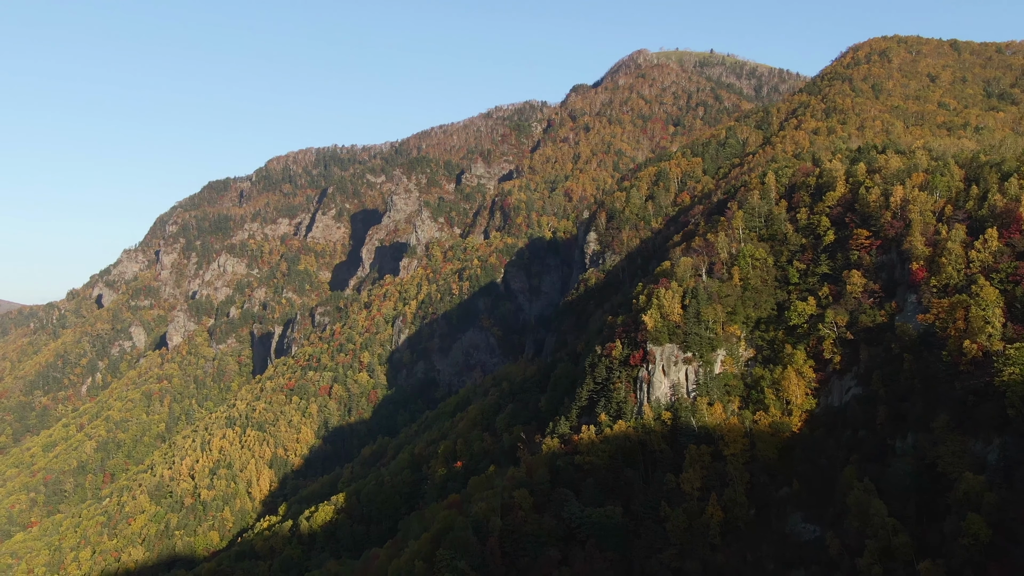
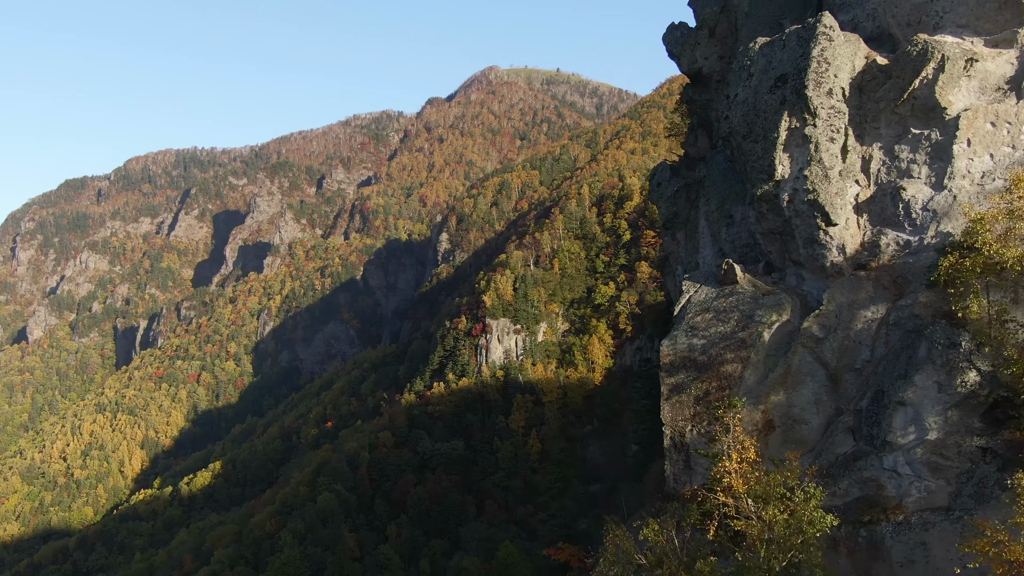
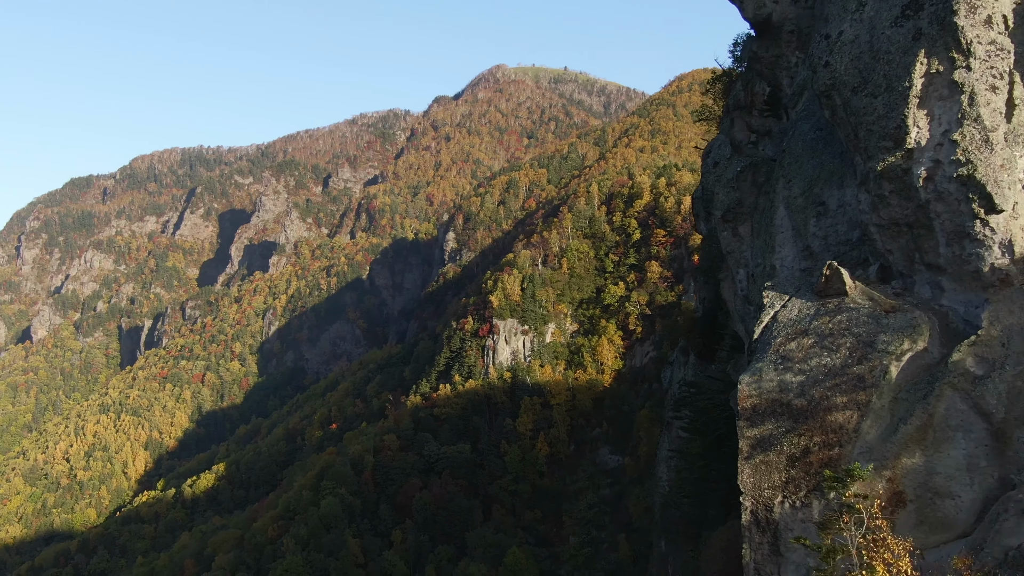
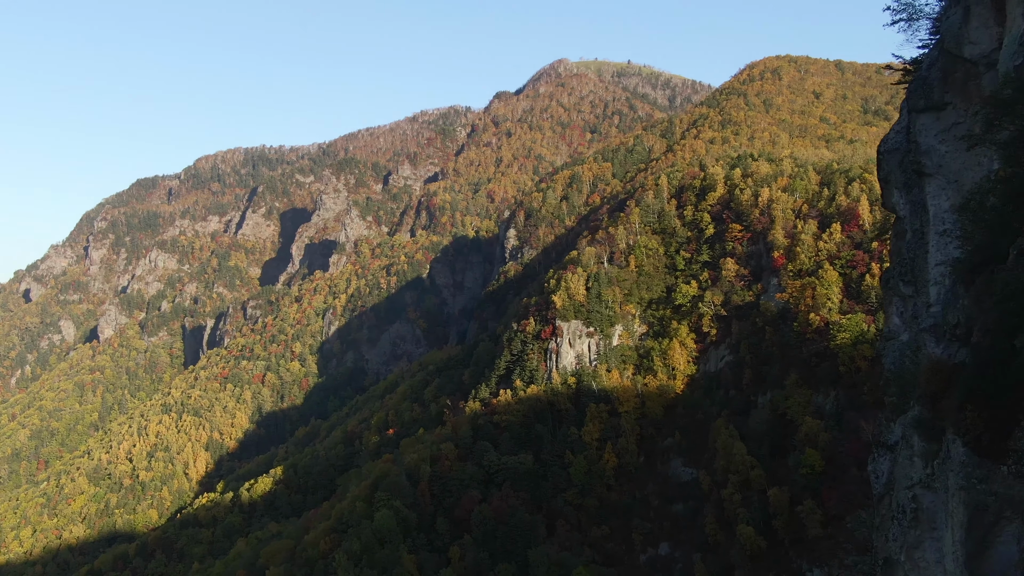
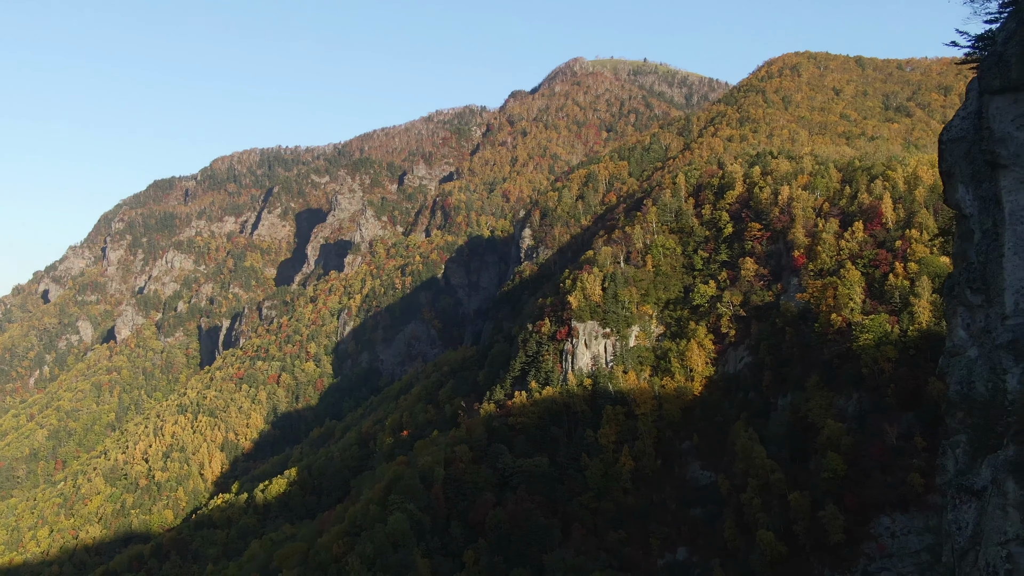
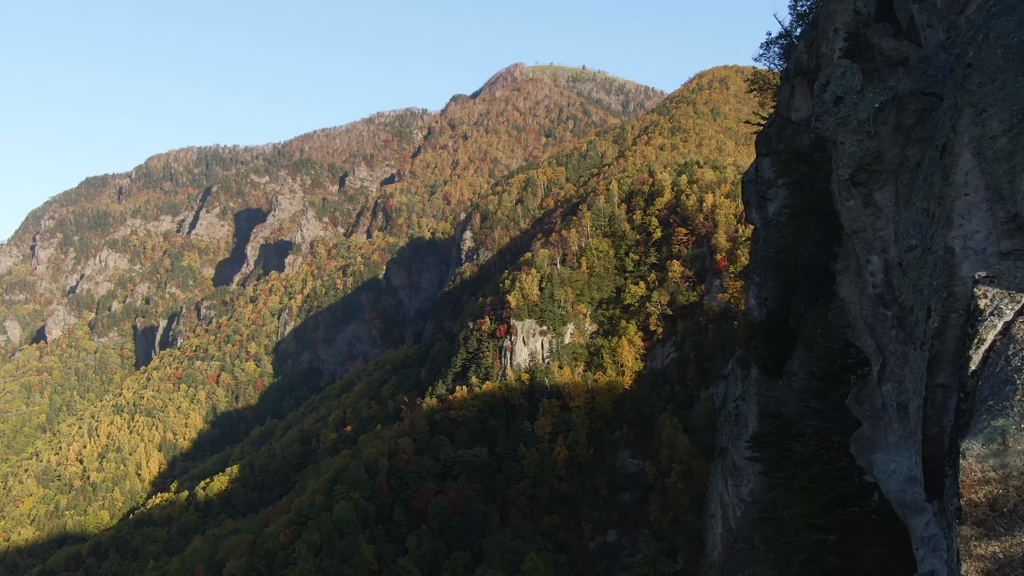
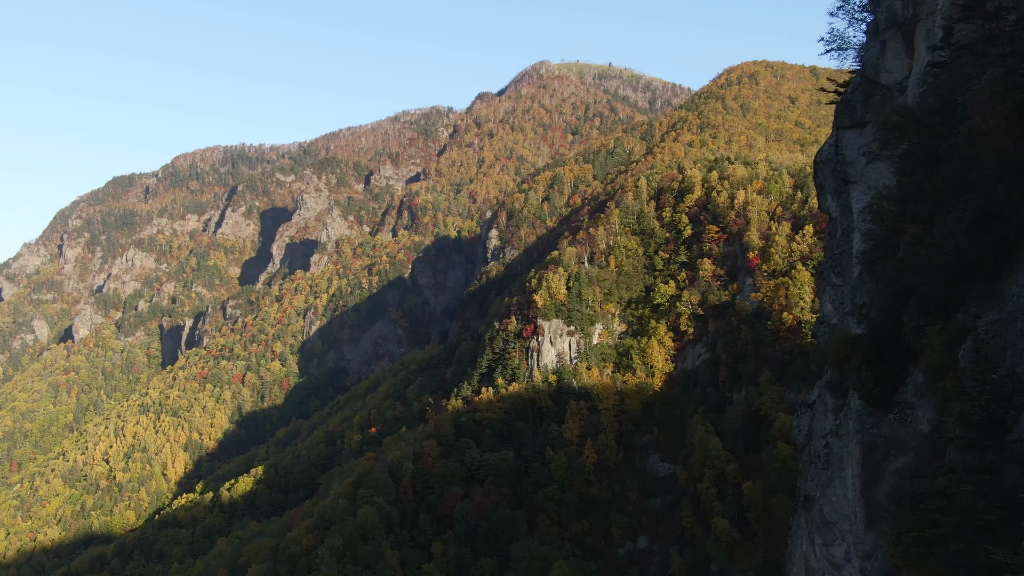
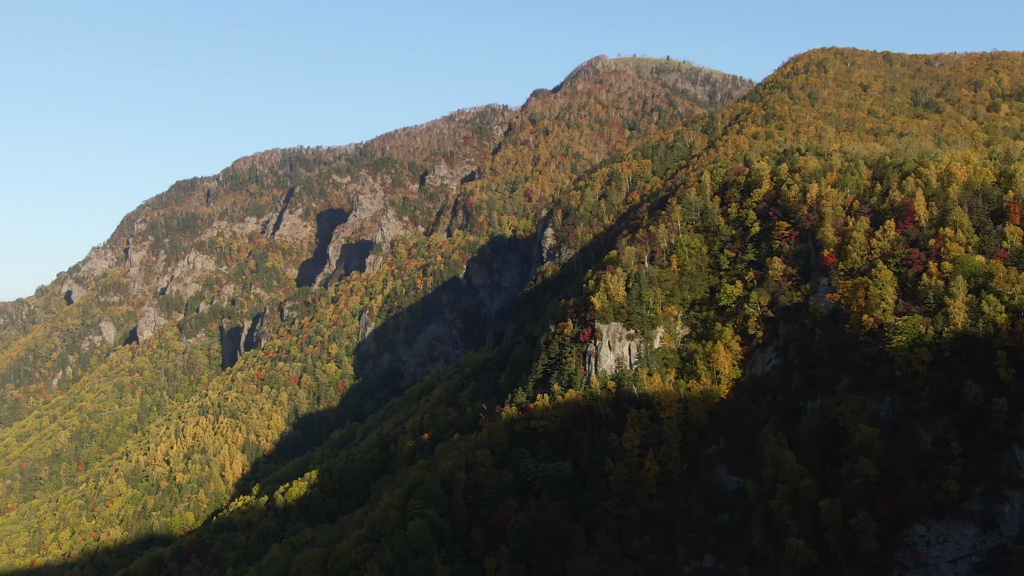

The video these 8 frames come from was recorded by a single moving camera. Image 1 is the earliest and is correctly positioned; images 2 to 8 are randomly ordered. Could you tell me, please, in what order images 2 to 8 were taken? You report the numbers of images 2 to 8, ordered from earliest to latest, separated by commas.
8, 5, 4, 7, 6, 3, 2
